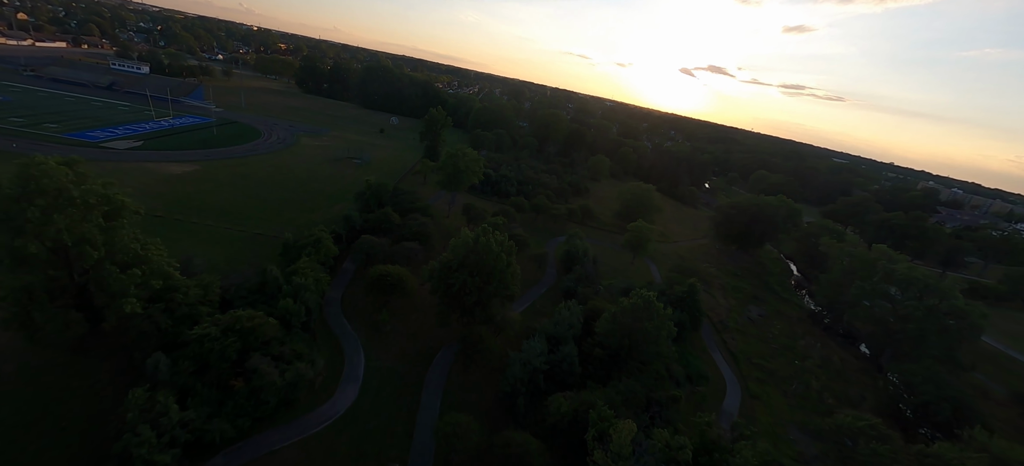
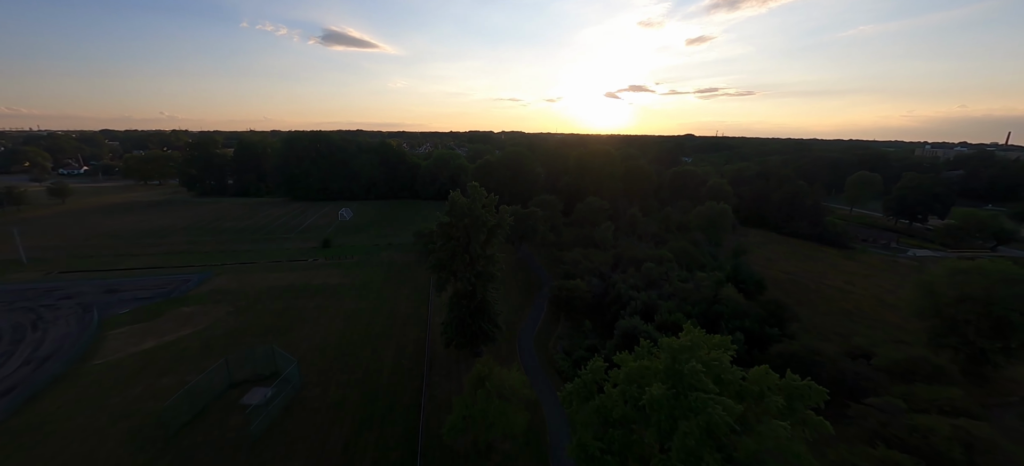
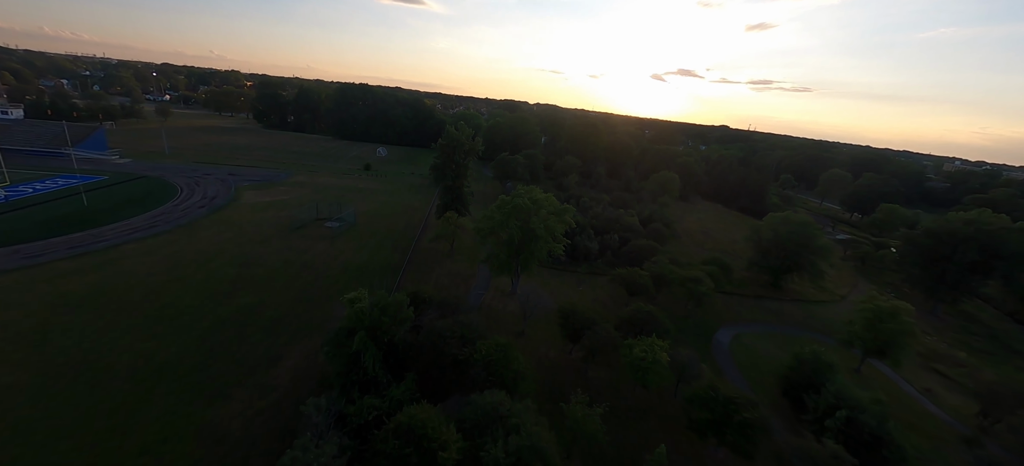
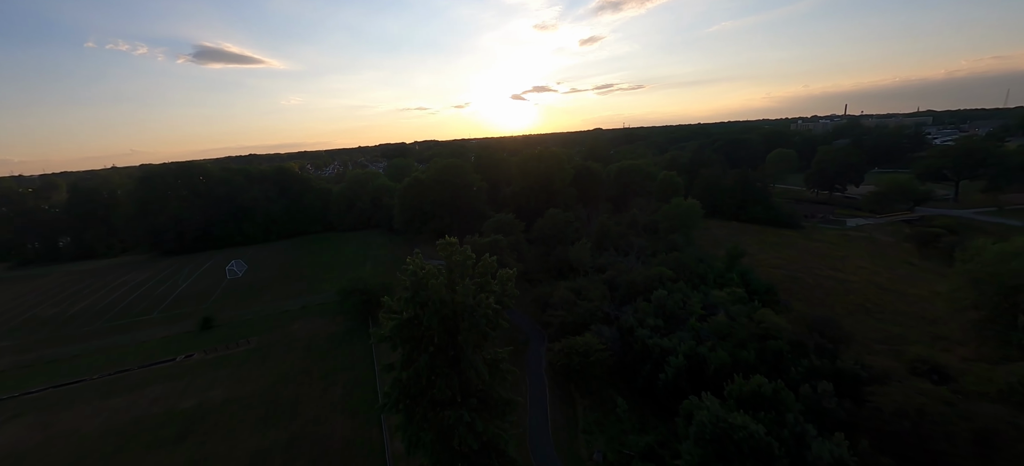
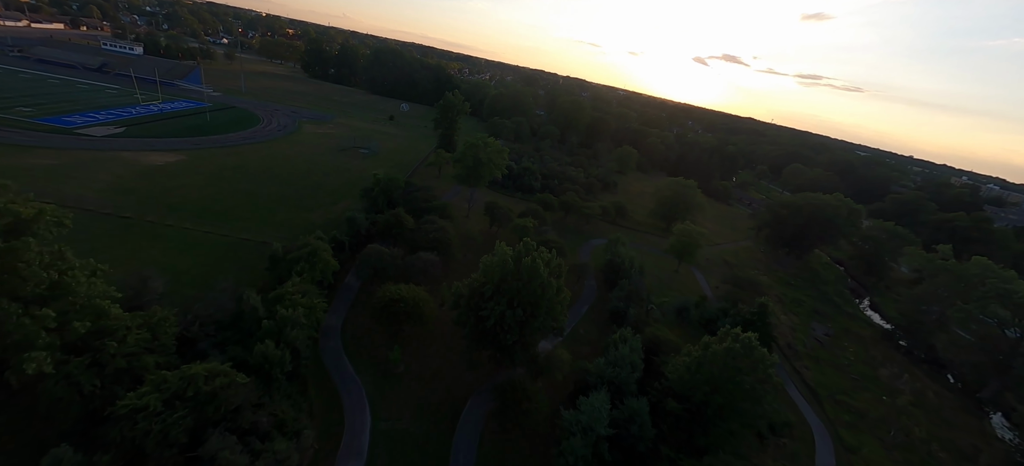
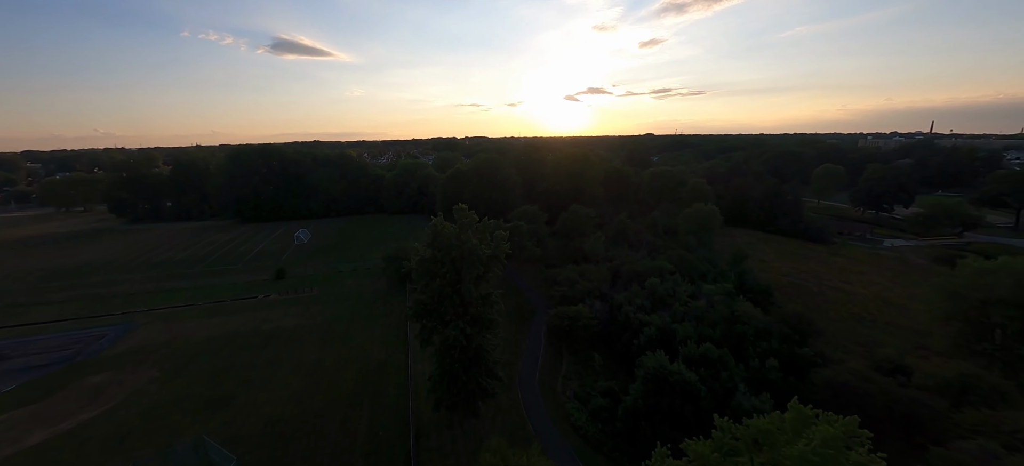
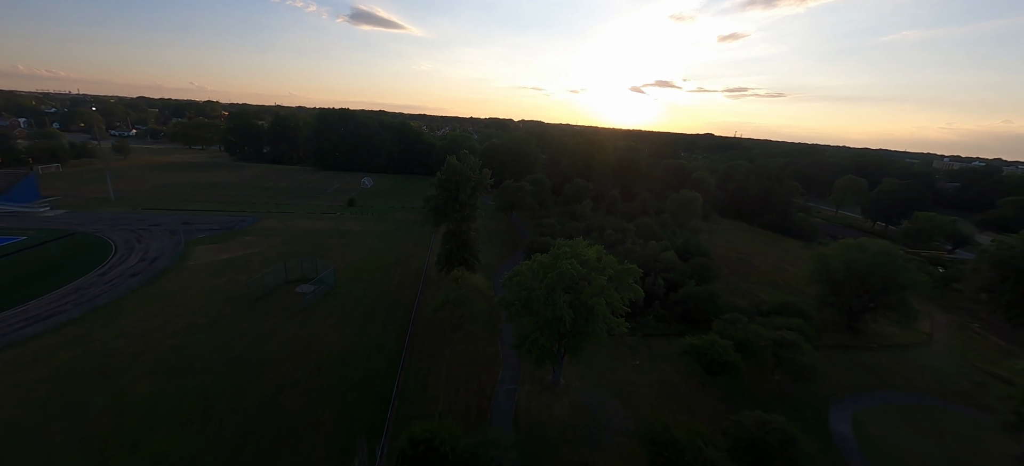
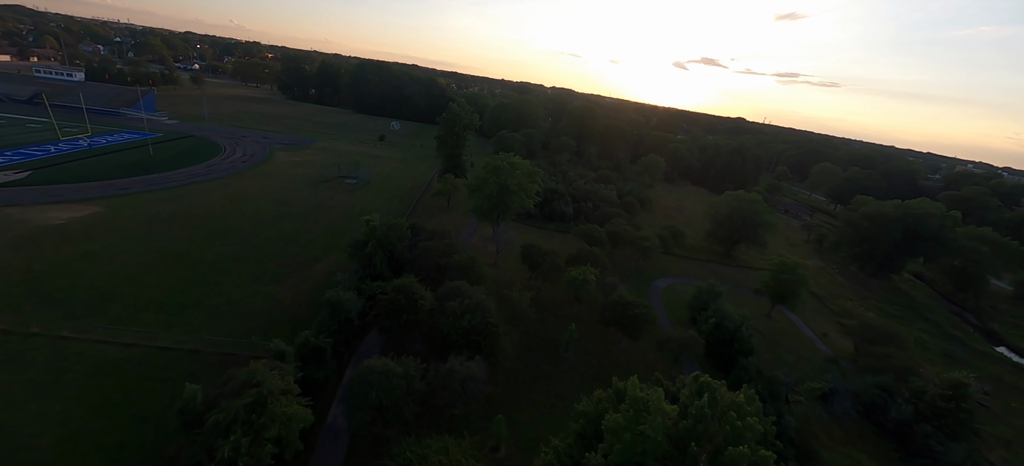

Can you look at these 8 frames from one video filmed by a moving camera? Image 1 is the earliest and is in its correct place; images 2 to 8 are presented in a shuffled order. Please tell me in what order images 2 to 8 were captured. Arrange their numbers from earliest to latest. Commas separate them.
5, 8, 3, 7, 2, 6, 4
